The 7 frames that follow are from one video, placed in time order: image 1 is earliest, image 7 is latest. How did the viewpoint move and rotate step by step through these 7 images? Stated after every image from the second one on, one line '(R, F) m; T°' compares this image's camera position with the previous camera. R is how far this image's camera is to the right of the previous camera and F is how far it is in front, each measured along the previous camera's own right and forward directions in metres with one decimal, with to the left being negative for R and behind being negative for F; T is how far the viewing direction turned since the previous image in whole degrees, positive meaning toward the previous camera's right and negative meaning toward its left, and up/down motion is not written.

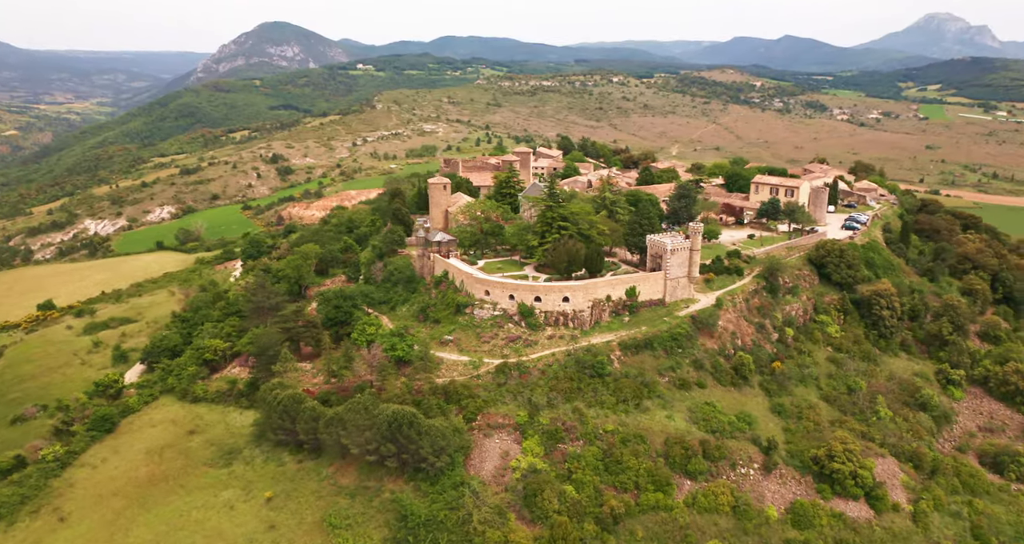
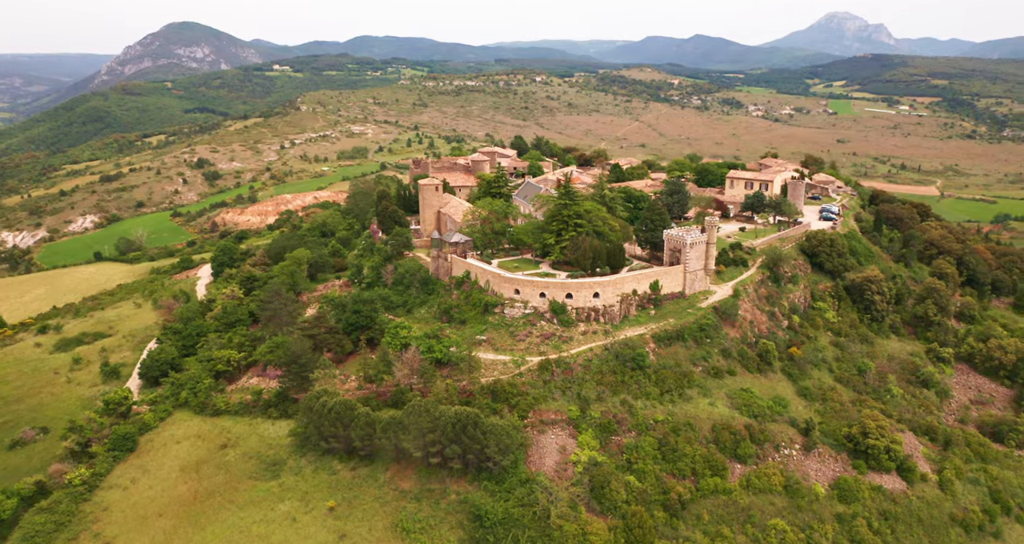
(-4.3, +0.1) m; +5°
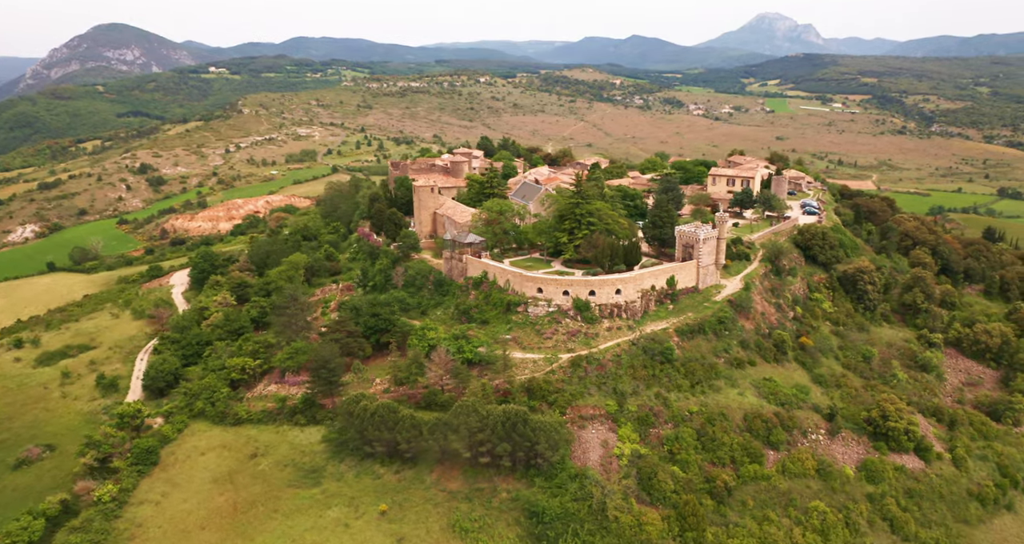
(-3.2, 0.0) m; +4°
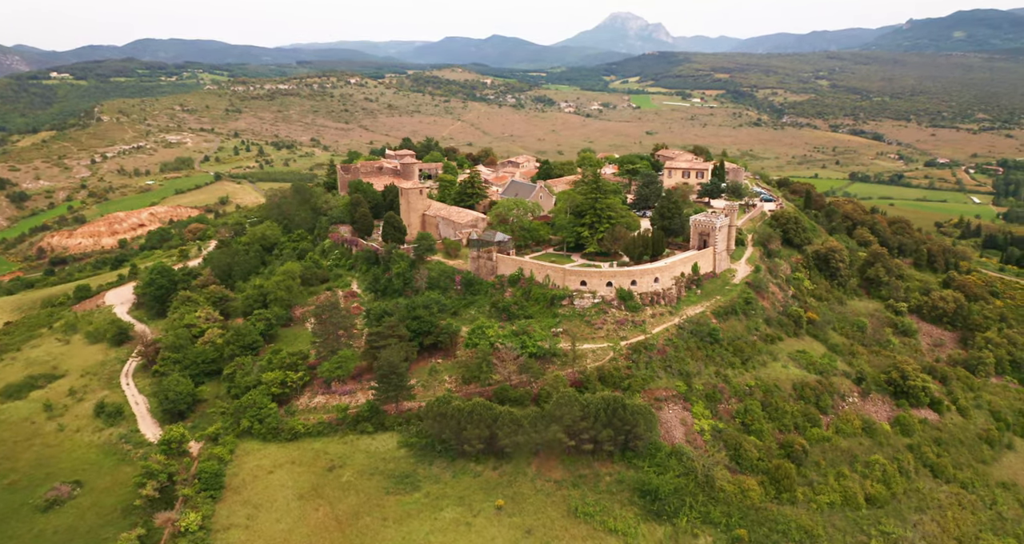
(-7.0, 0.0) m; +8°
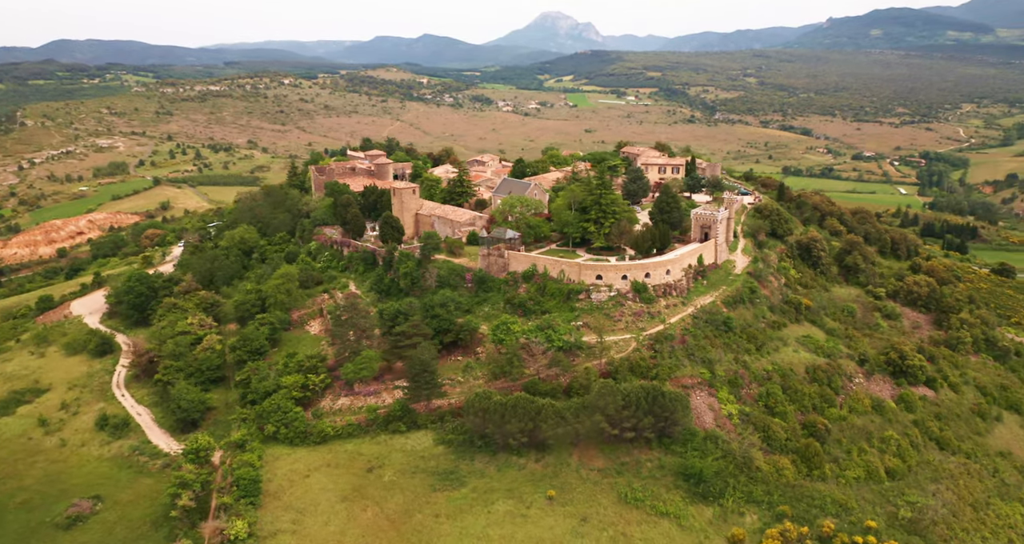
(-3.3, -0.2) m; +4°
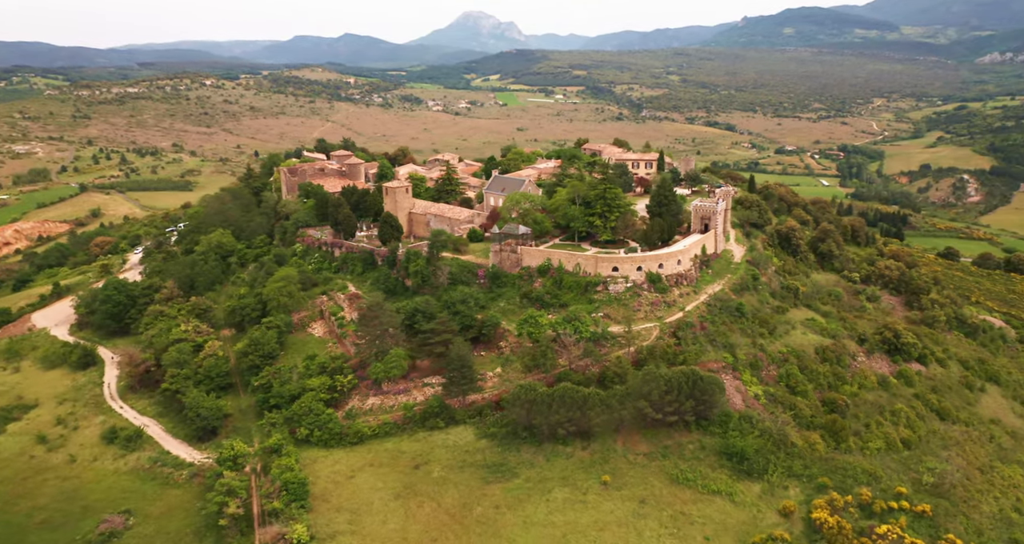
(-3.7, -0.3) m; +5°
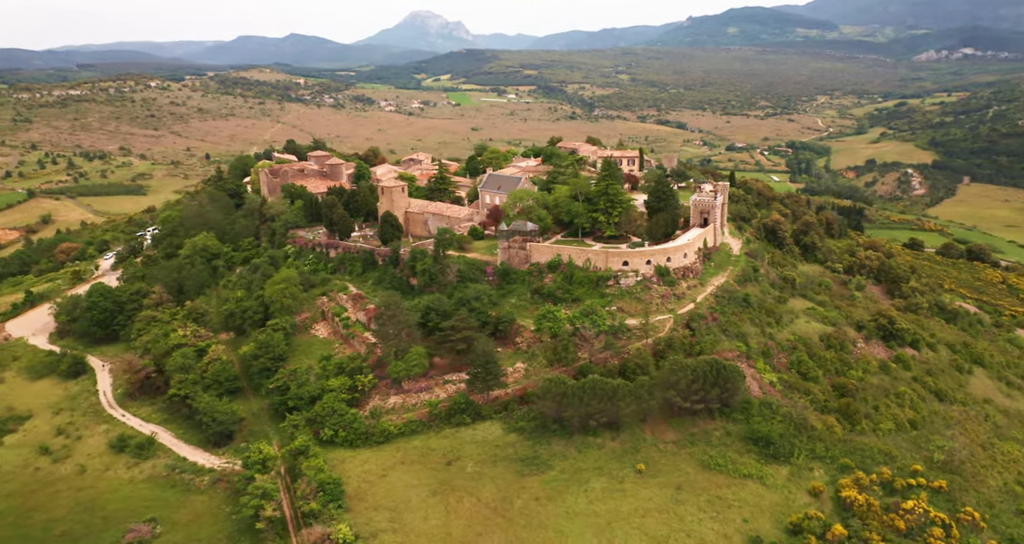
(-2.5, -0.2) m; +3°
